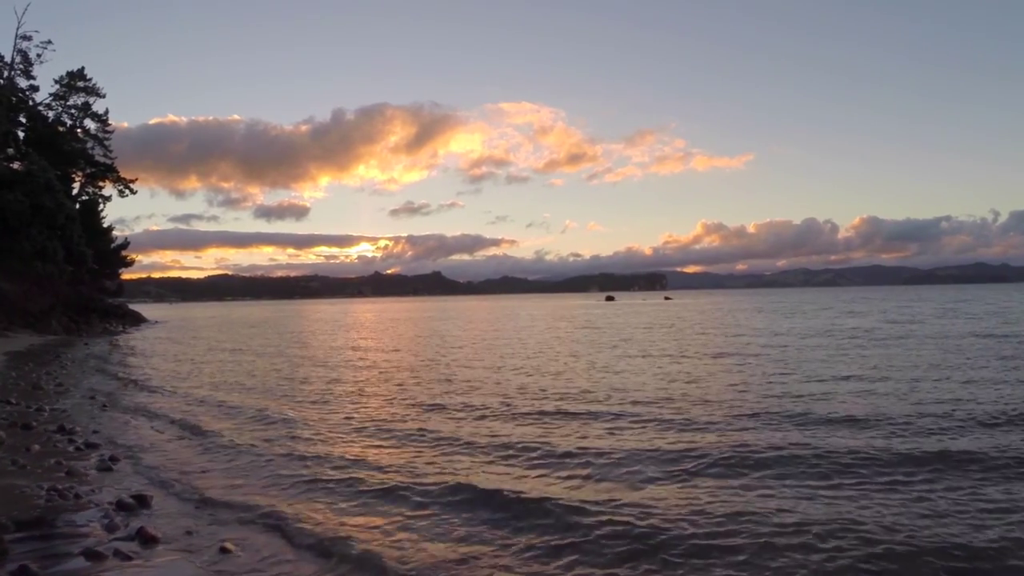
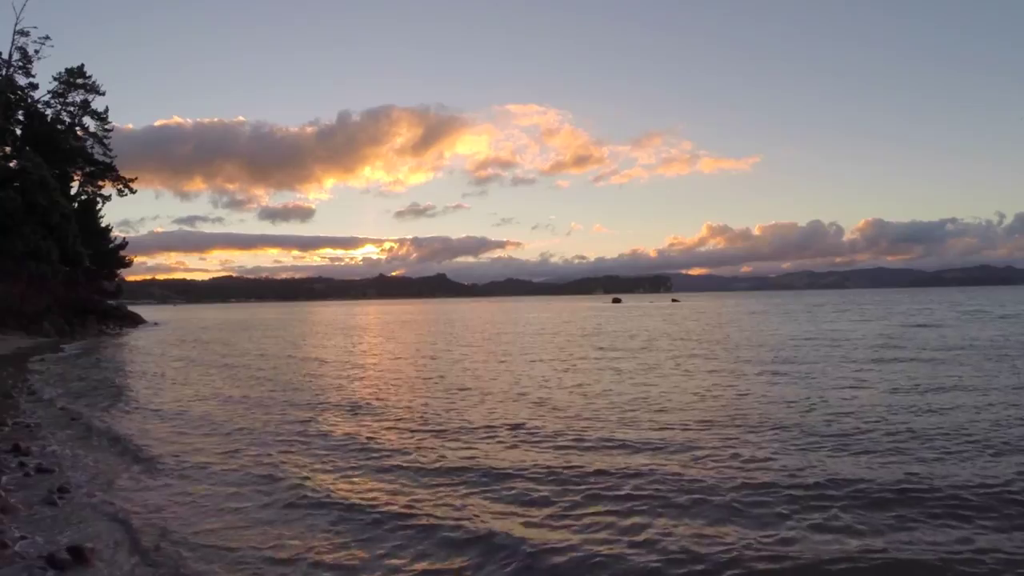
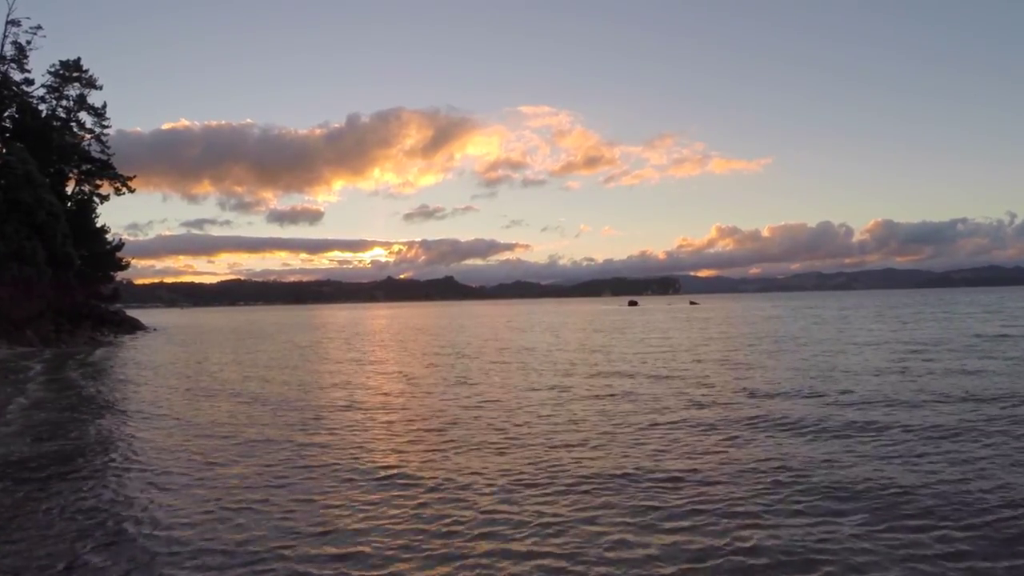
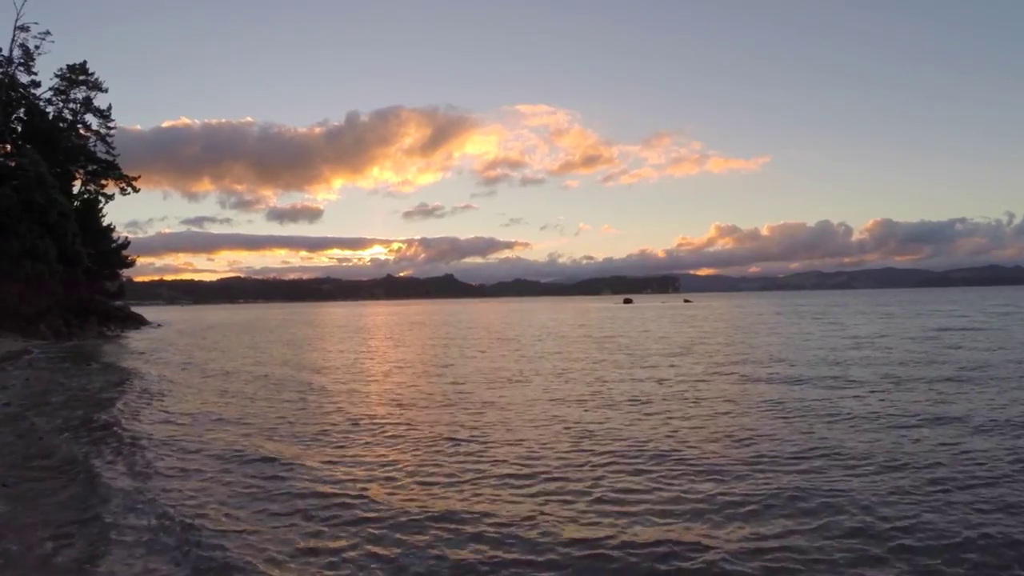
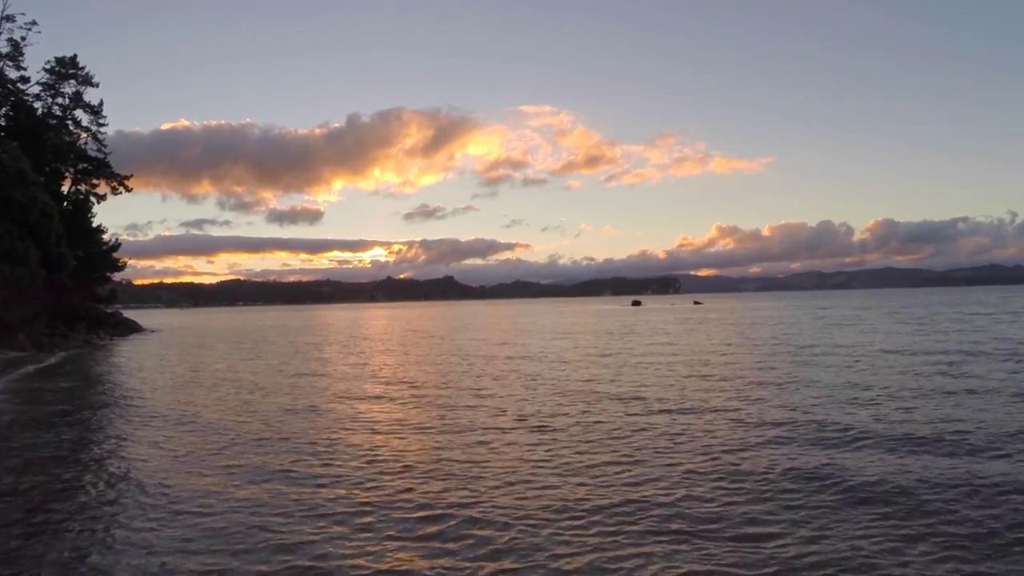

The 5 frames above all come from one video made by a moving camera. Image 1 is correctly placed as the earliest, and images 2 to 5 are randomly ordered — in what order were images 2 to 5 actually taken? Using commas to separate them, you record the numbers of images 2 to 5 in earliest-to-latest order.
2, 4, 3, 5
